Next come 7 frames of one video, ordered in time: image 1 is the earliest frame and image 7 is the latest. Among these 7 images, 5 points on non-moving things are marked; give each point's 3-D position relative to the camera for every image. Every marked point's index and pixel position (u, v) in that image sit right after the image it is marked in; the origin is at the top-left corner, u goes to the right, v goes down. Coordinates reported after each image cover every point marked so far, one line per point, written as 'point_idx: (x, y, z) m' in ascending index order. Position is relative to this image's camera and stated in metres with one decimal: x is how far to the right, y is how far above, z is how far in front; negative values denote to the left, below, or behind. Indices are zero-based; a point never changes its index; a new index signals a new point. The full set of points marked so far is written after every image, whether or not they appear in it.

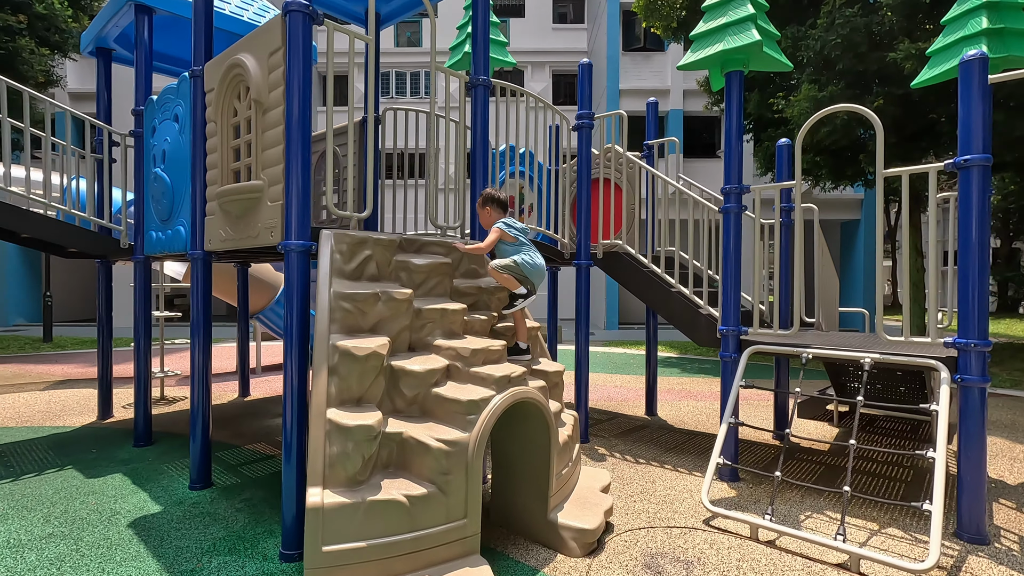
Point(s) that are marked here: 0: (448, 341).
0: (-0.4, -0.3, +3.0) m
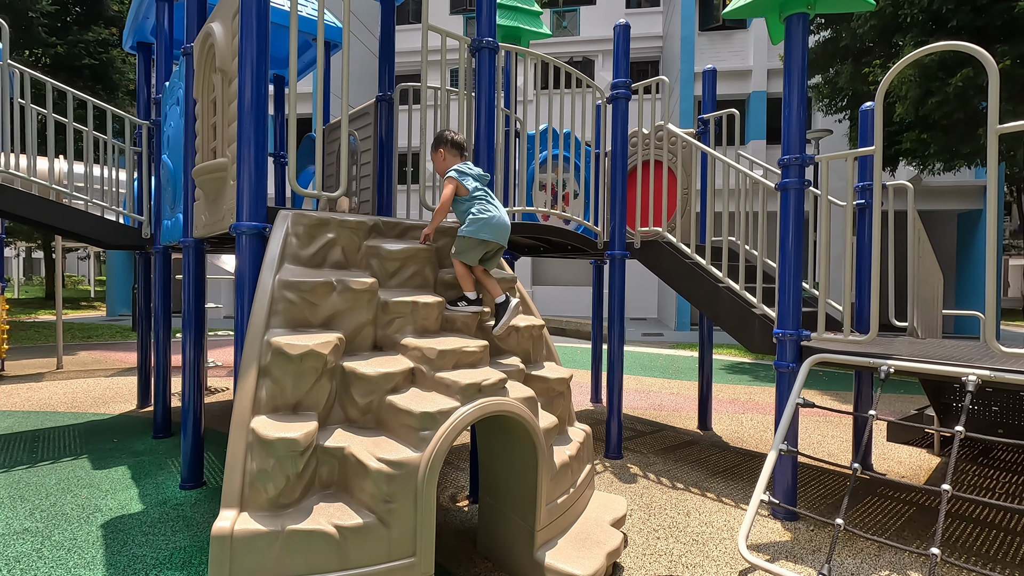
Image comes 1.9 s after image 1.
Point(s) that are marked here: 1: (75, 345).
0: (-0.5, -0.2, +2.6) m
1: (-8.5, -1.1, +10.4) m
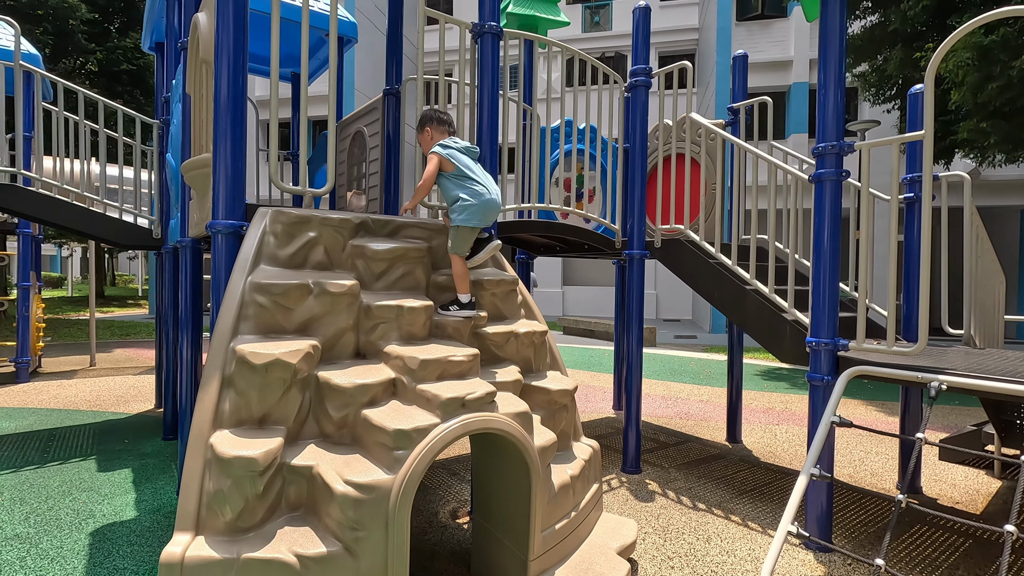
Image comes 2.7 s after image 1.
0: (-0.5, -0.3, +2.4) m
1: (-8.0, -1.1, +10.7) m
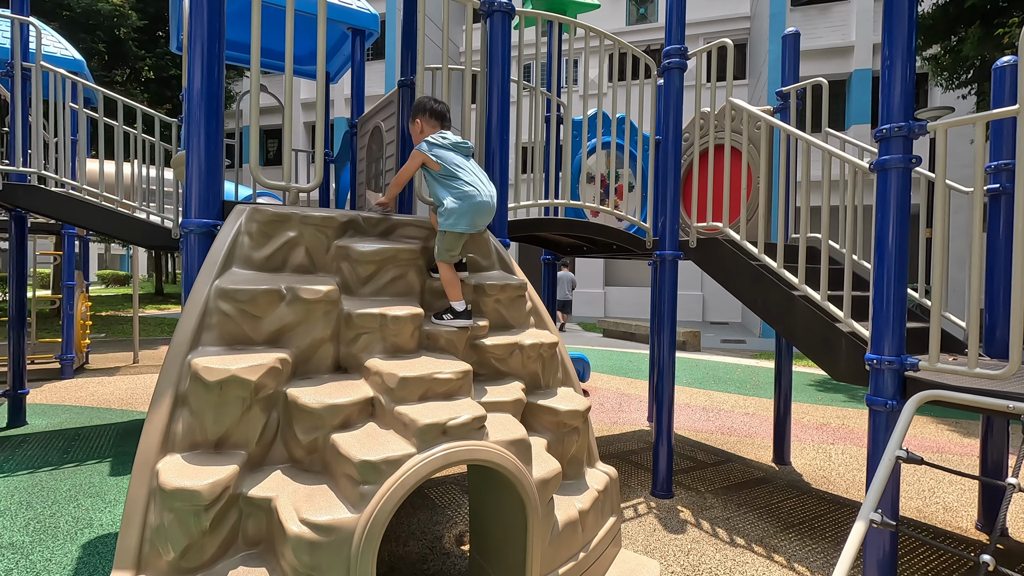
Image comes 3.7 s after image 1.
0: (-0.5, -0.3, +2.1) m
1: (-7.3, -1.1, +11.0) m
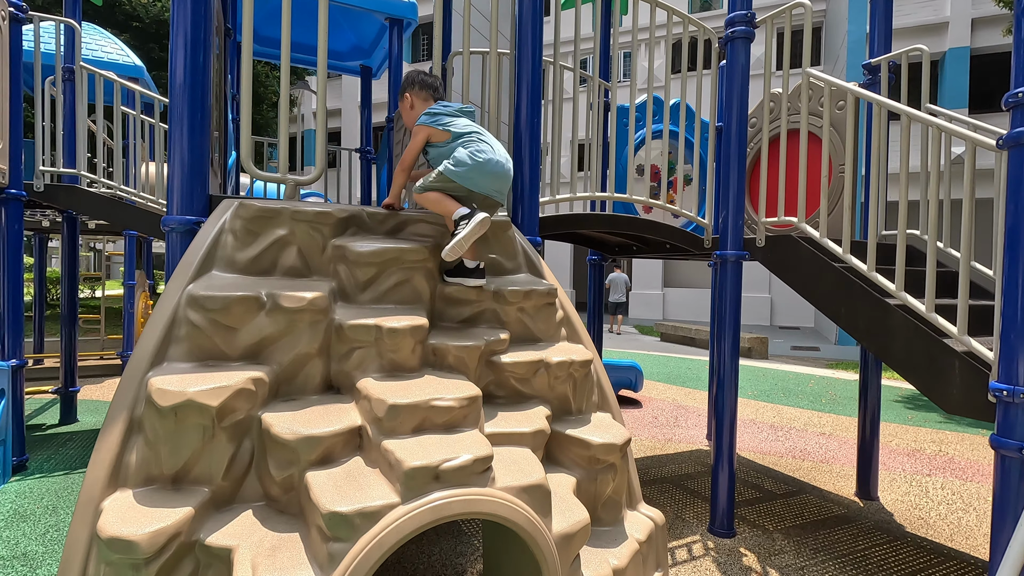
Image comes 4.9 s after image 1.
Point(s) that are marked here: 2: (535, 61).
0: (-0.4, -0.3, +1.8) m
1: (-6.2, -1.1, +11.4) m
2: (+0.1, +1.1, +2.6) m
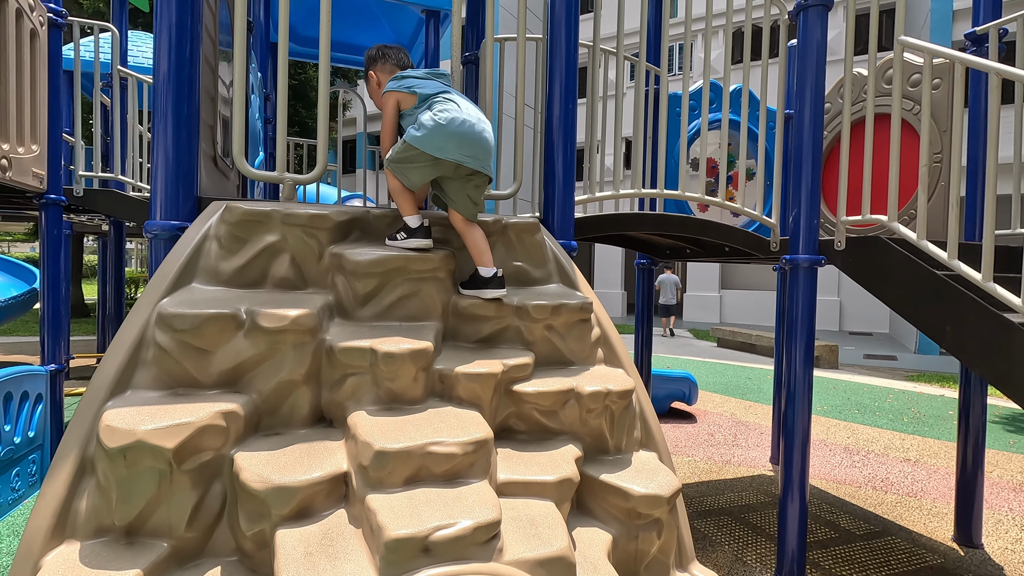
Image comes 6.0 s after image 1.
0: (-0.4, -0.4, +1.5) m
1: (-5.3, -1.1, +11.6) m
2: (+0.3, +1.1, +2.3) m
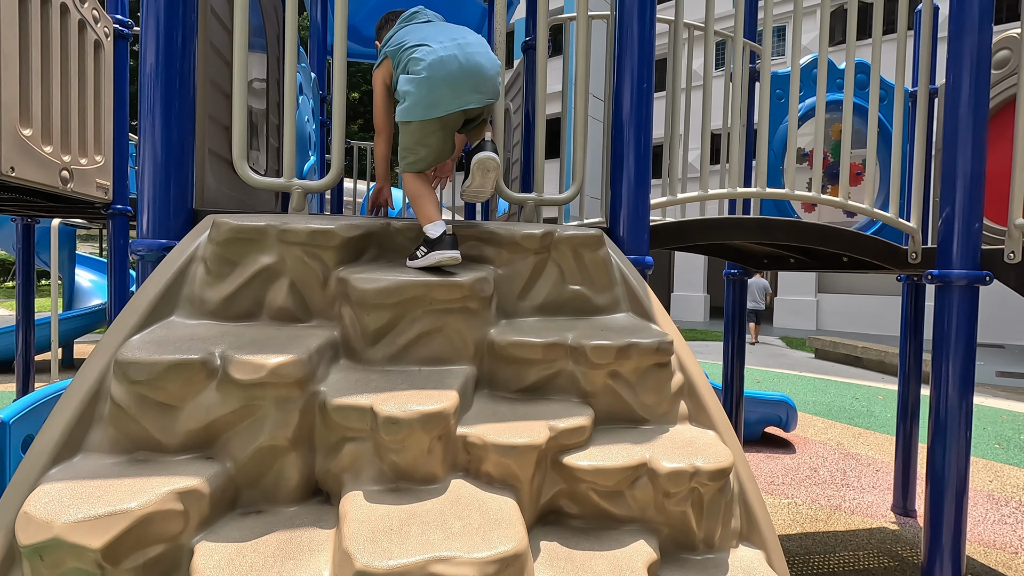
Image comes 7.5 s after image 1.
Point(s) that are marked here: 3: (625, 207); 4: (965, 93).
0: (-0.3, -0.4, +1.1) m
1: (-3.7, -1.1, +11.8) m
2: (+0.5, +1.0, +1.8) m
3: (+0.4, +0.3, +1.9) m
4: (+1.8, +0.8, +2.1) m
